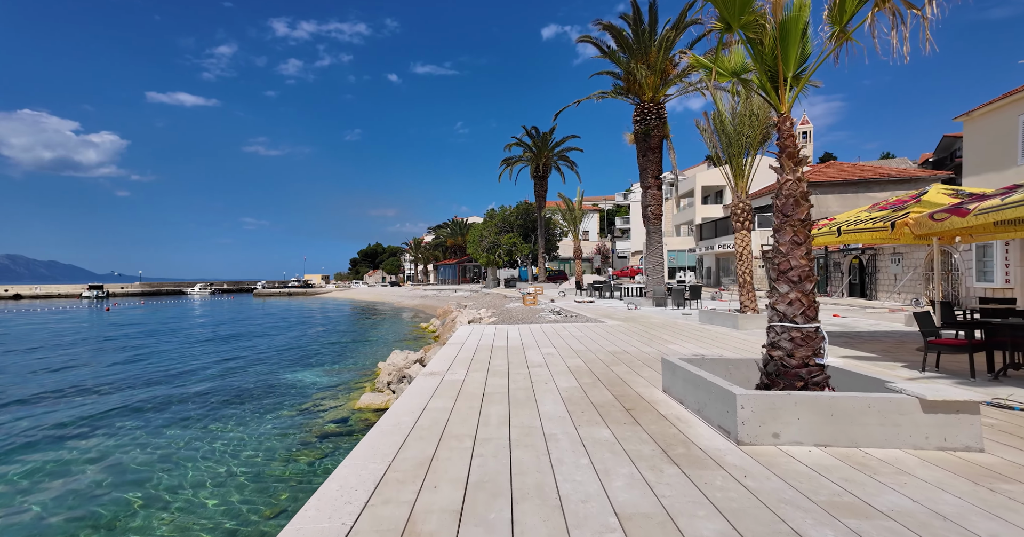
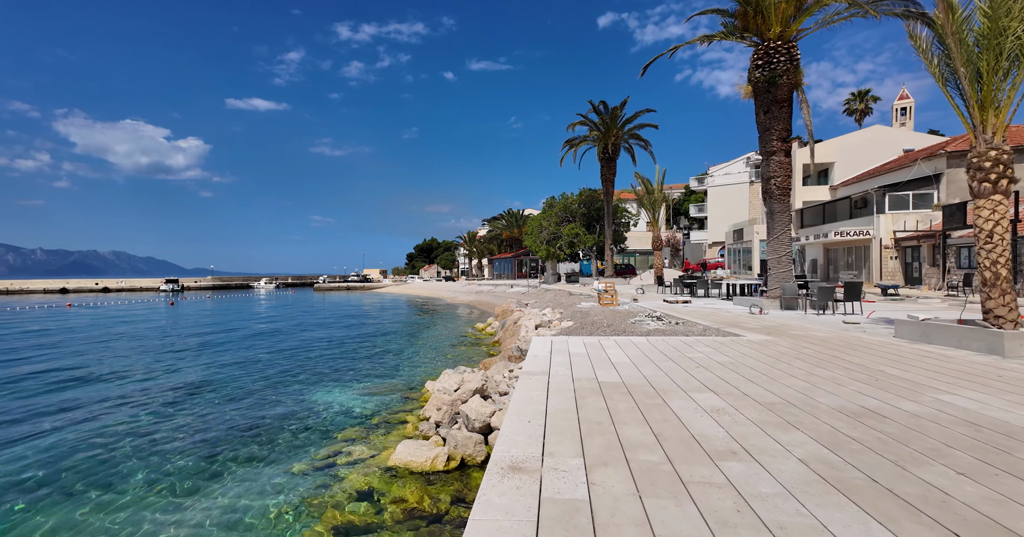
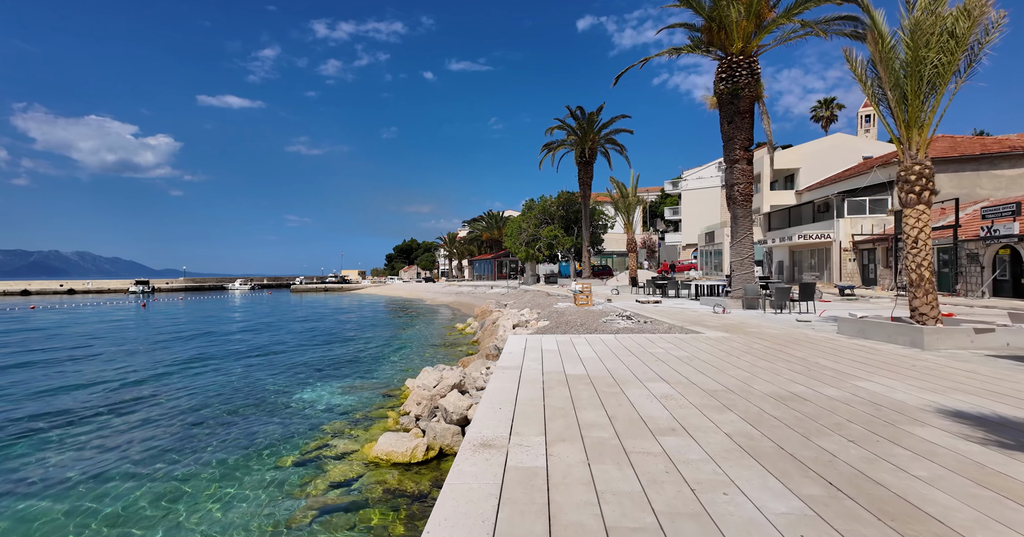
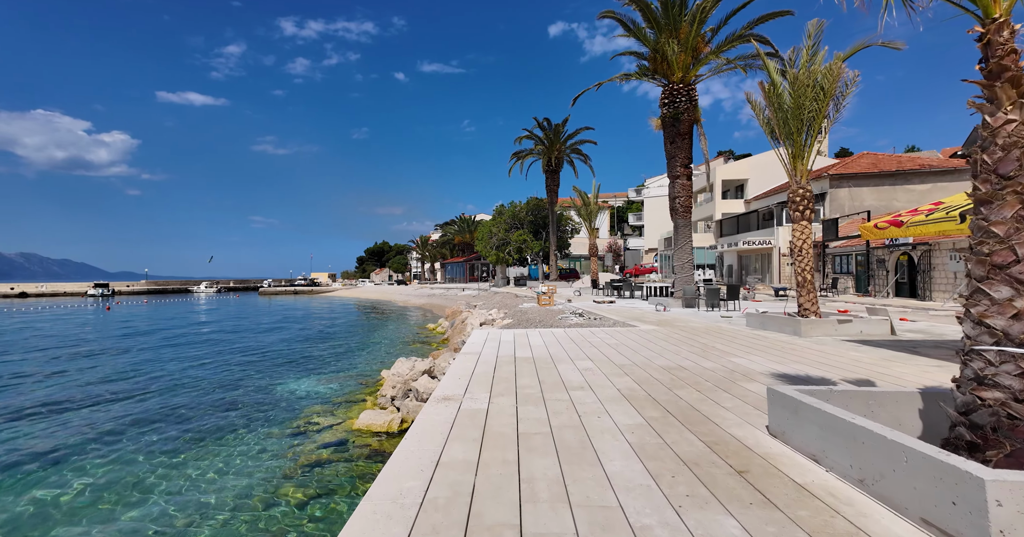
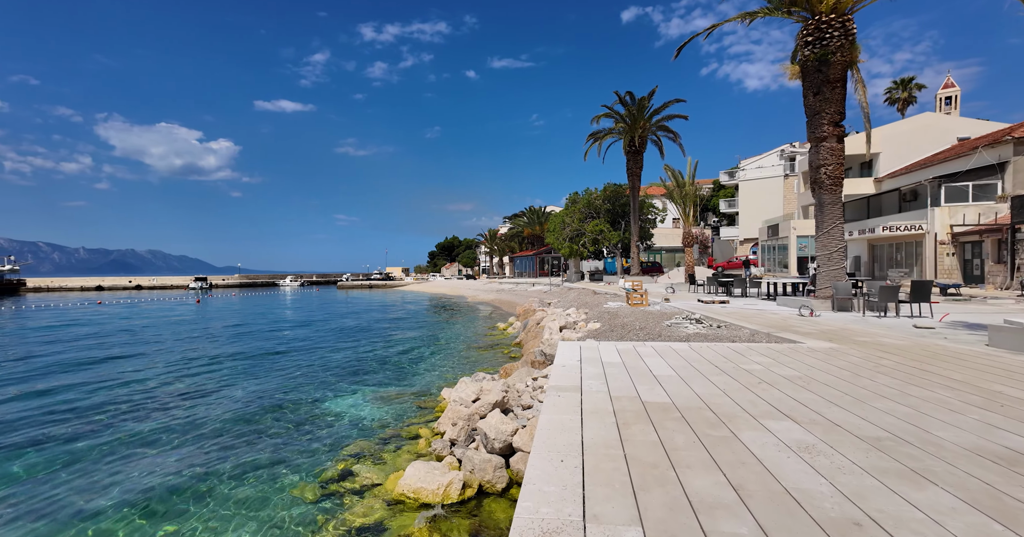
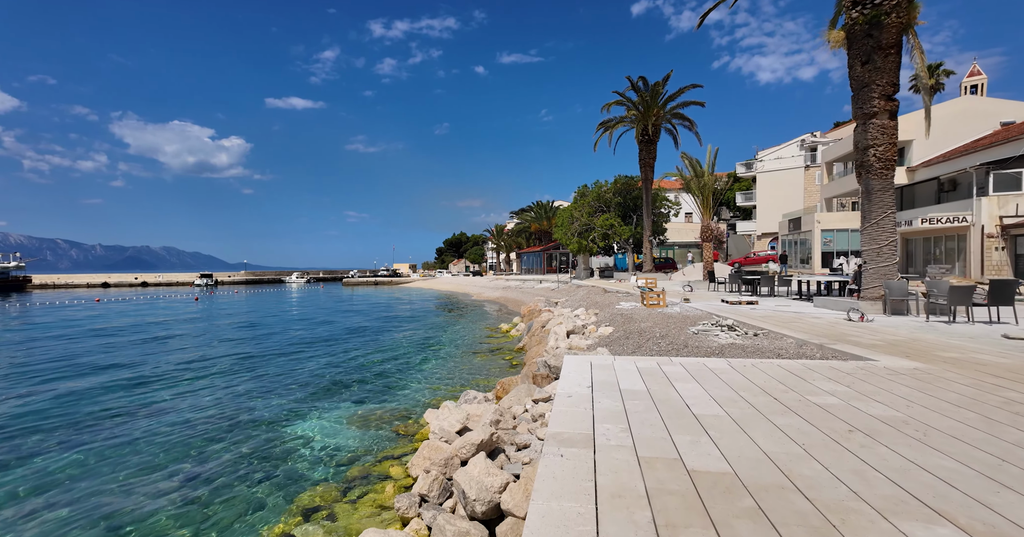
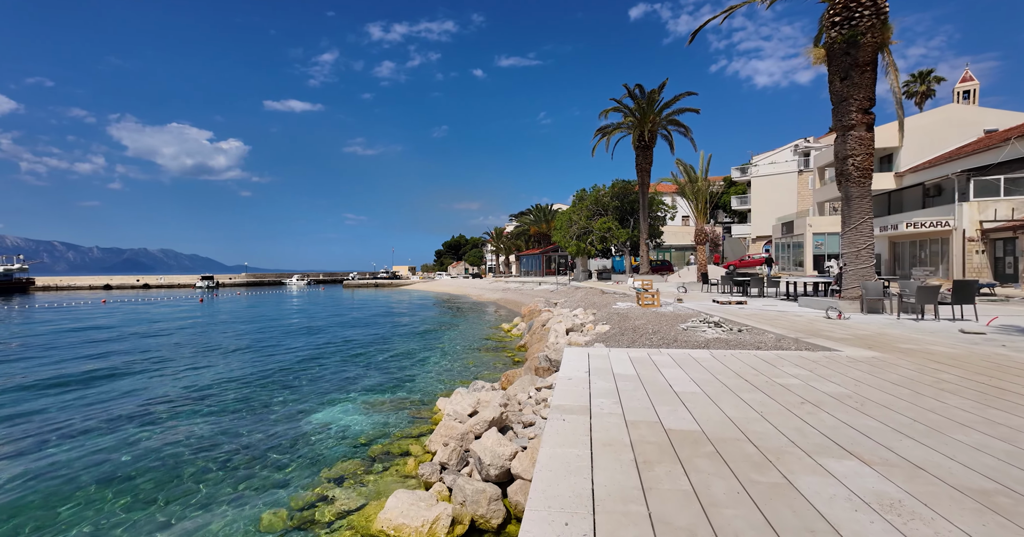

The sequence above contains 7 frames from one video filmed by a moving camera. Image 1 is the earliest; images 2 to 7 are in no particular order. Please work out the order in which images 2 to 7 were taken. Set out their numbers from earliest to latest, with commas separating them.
4, 3, 2, 5, 7, 6
